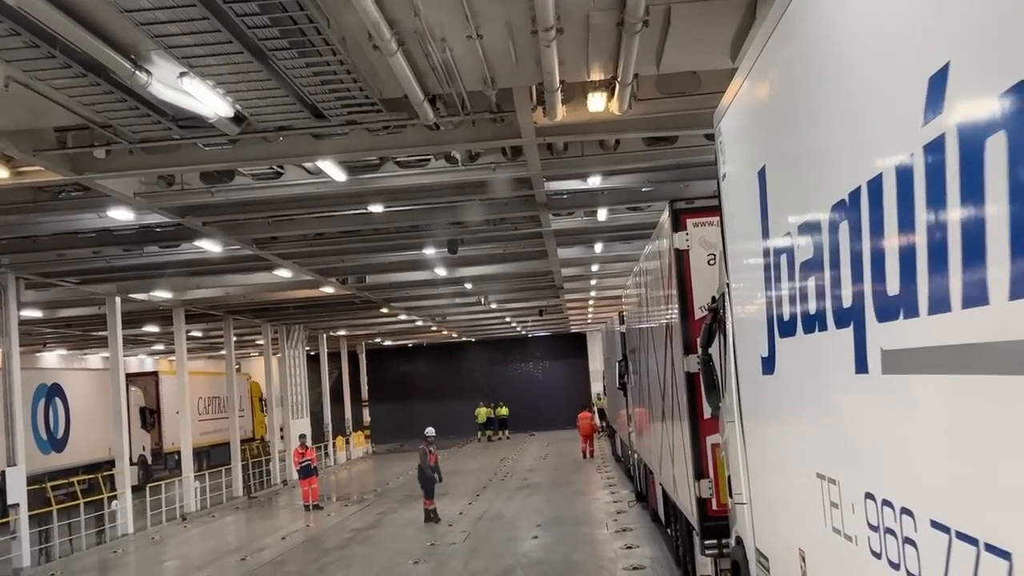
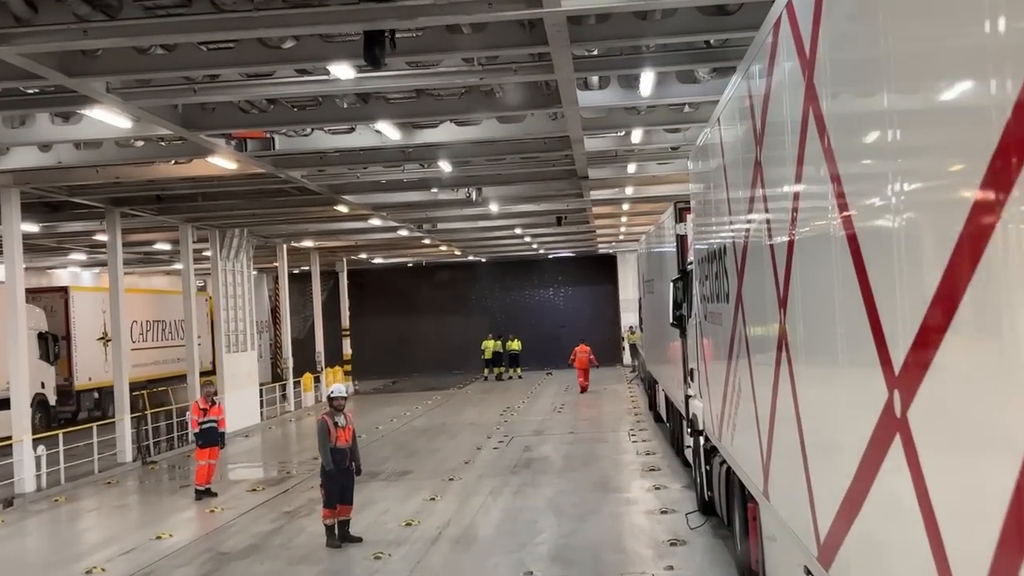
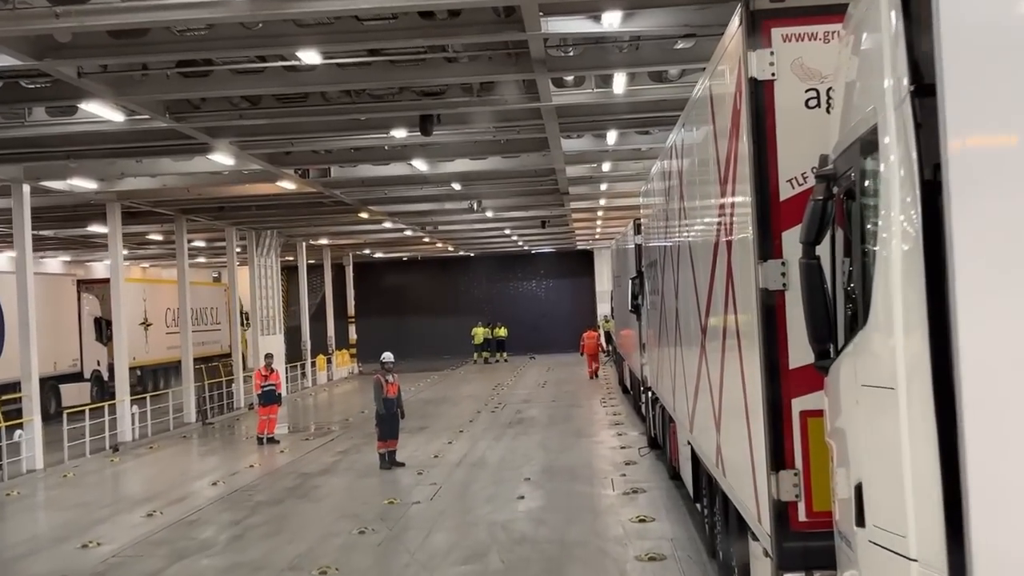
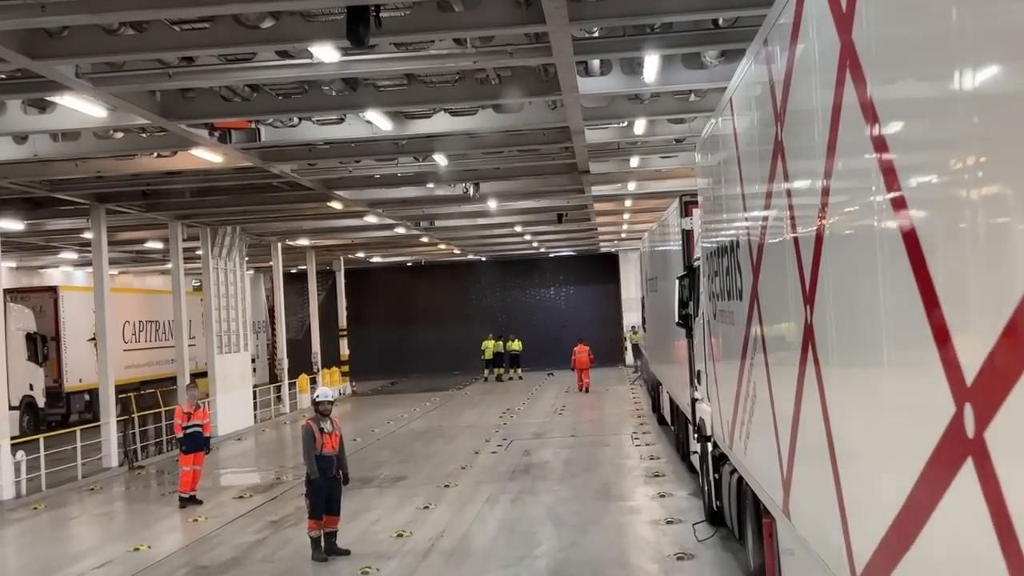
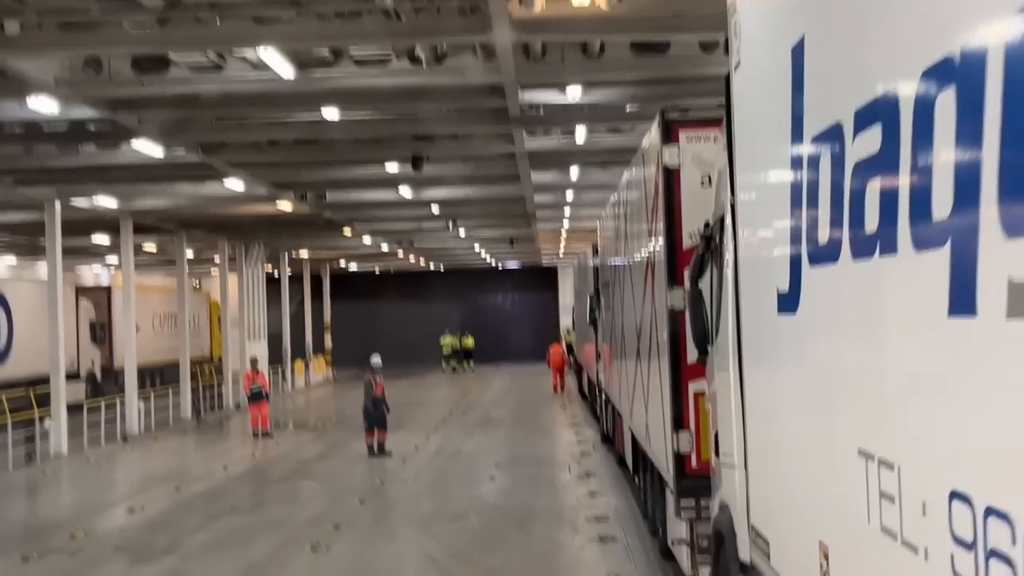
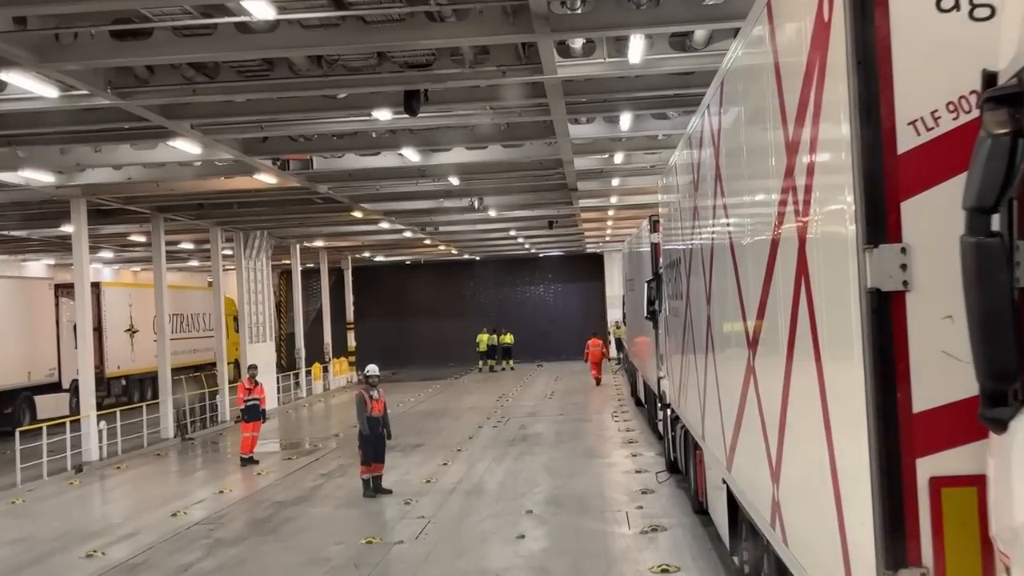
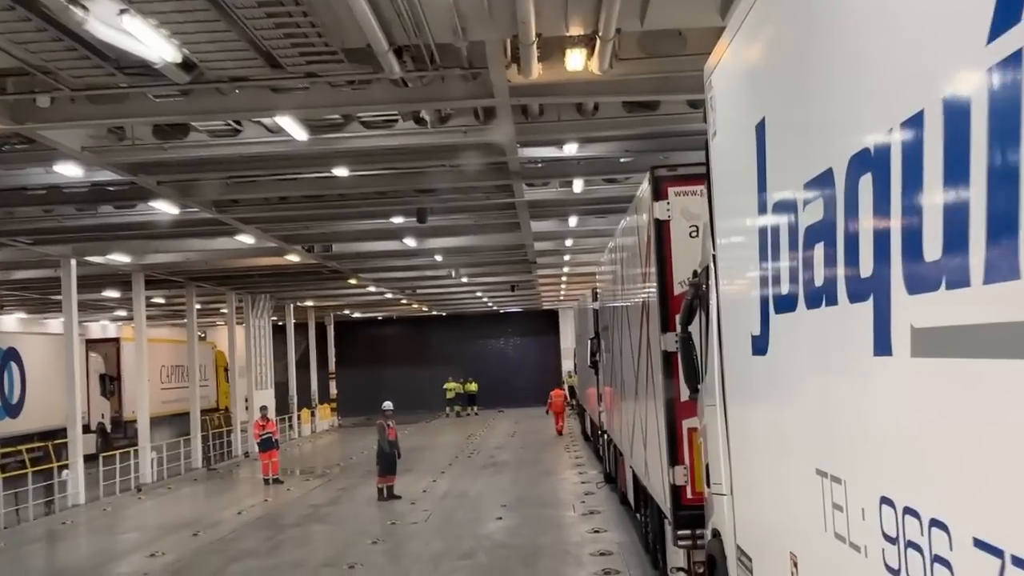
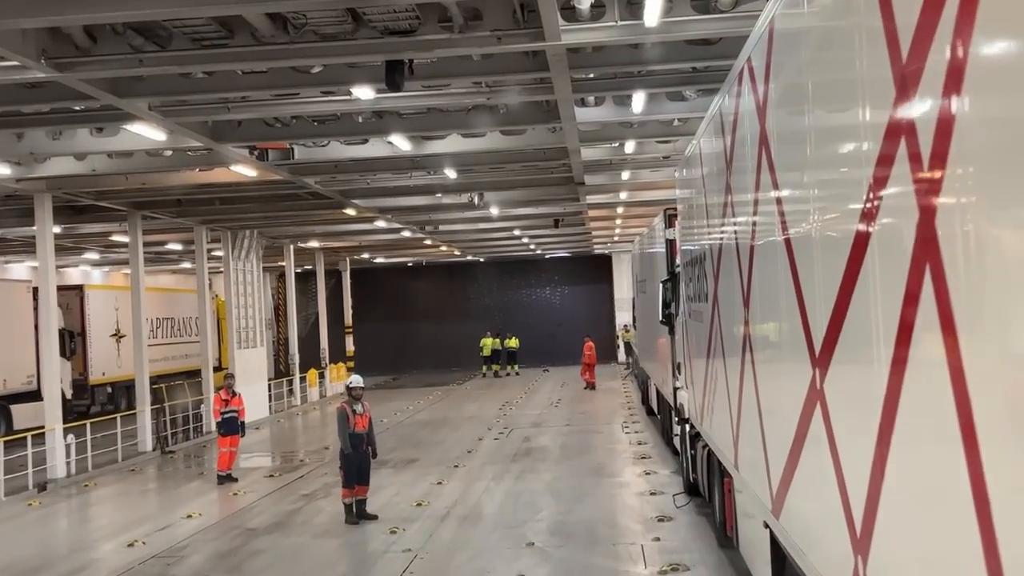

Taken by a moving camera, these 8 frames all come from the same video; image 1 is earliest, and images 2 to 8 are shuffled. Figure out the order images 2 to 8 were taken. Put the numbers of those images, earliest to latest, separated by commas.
7, 5, 3, 6, 8, 2, 4
